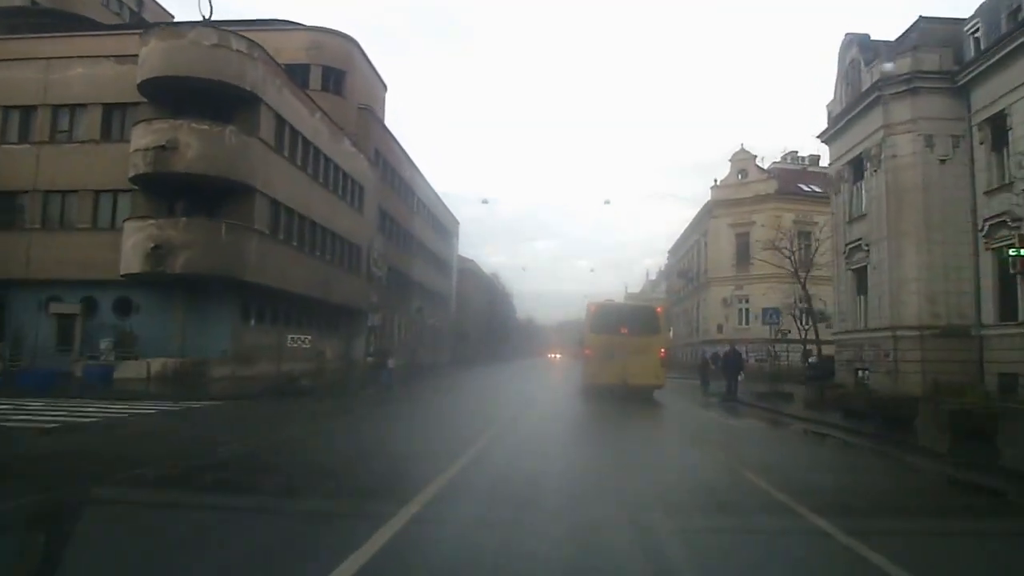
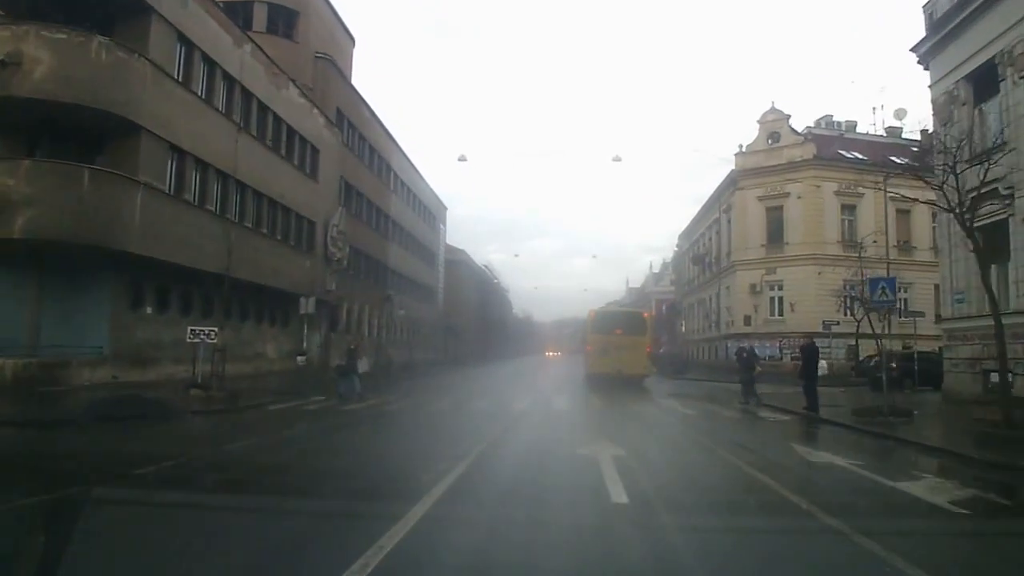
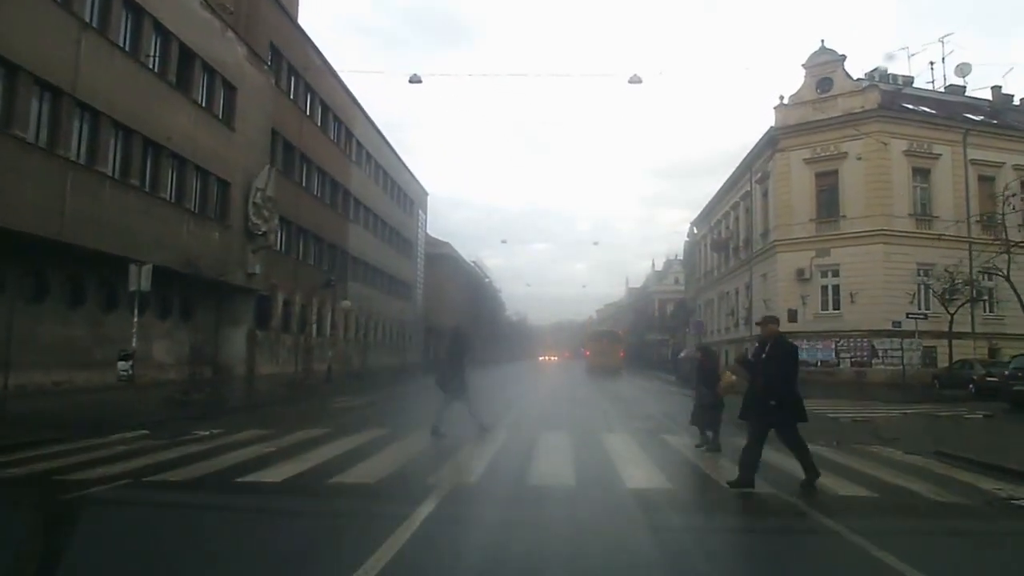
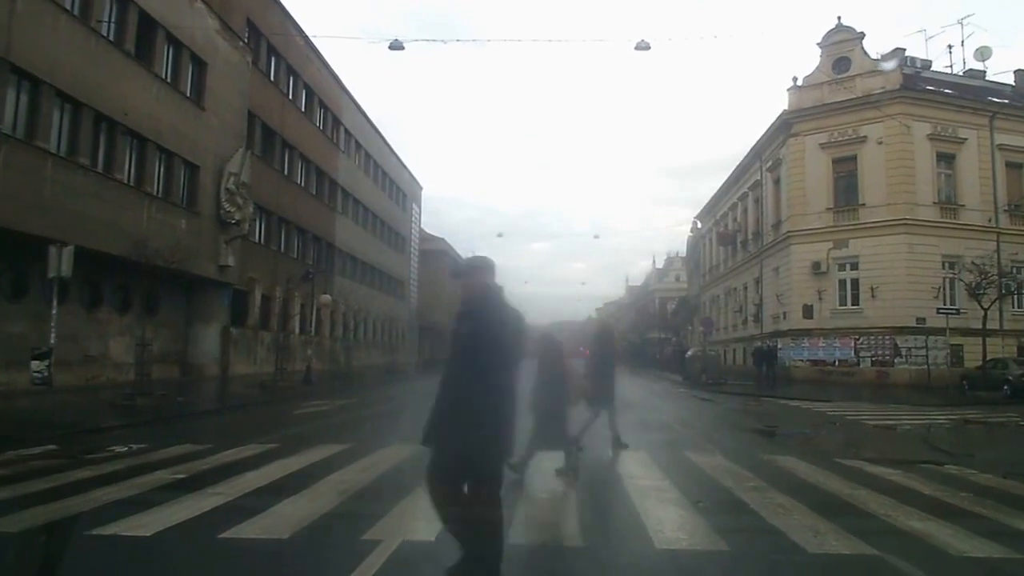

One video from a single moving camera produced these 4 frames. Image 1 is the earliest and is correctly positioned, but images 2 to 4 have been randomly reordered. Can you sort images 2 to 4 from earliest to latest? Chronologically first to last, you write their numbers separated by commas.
2, 3, 4
